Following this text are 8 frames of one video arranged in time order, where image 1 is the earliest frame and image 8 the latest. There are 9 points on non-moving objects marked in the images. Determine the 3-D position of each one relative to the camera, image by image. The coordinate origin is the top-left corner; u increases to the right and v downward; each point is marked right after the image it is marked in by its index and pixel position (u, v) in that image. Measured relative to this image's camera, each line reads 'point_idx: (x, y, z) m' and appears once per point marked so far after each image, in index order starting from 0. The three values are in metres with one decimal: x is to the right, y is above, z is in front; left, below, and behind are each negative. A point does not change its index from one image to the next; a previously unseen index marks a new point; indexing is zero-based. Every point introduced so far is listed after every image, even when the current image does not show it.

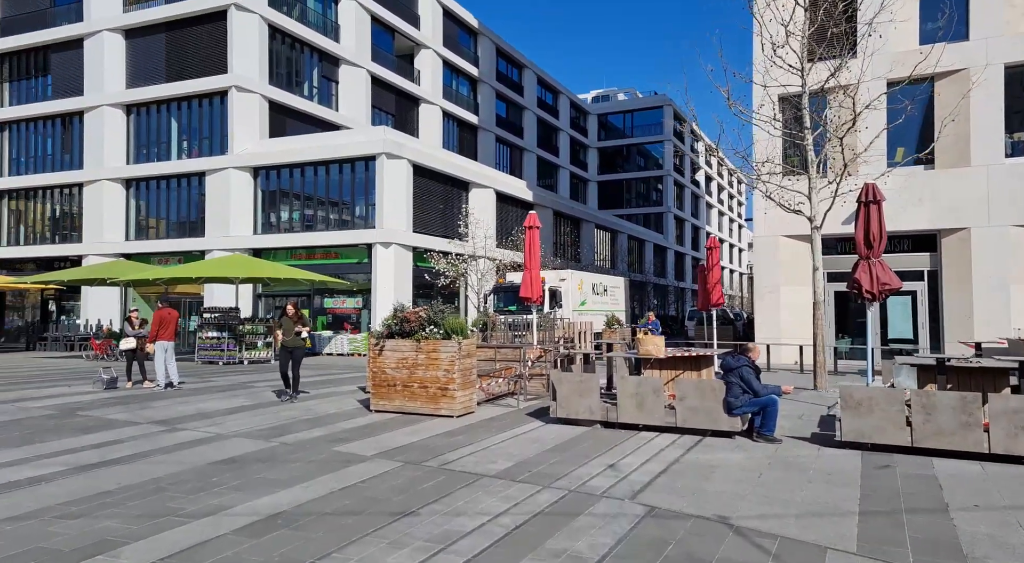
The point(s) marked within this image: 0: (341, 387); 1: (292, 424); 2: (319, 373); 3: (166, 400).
0: (-3.2, -2.0, +14.4) m
1: (-2.8, -1.8, +9.8) m
2: (-4.7, -2.3, +19.3) m
3: (-6.0, -2.0, +13.4) m
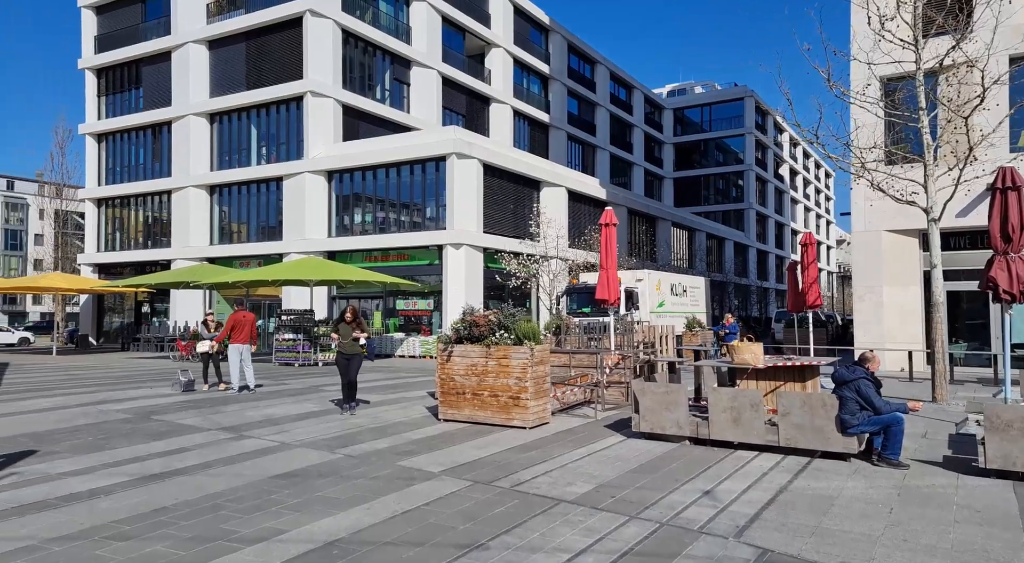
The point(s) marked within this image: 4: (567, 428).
0: (-1.8, -2.0, +14.0) m
1: (-1.9, -1.9, +9.4) m
2: (-2.8, -2.4, +18.9) m
3: (-4.7, -2.0, +13.3) m
4: (+0.7, -1.8, +9.2) m
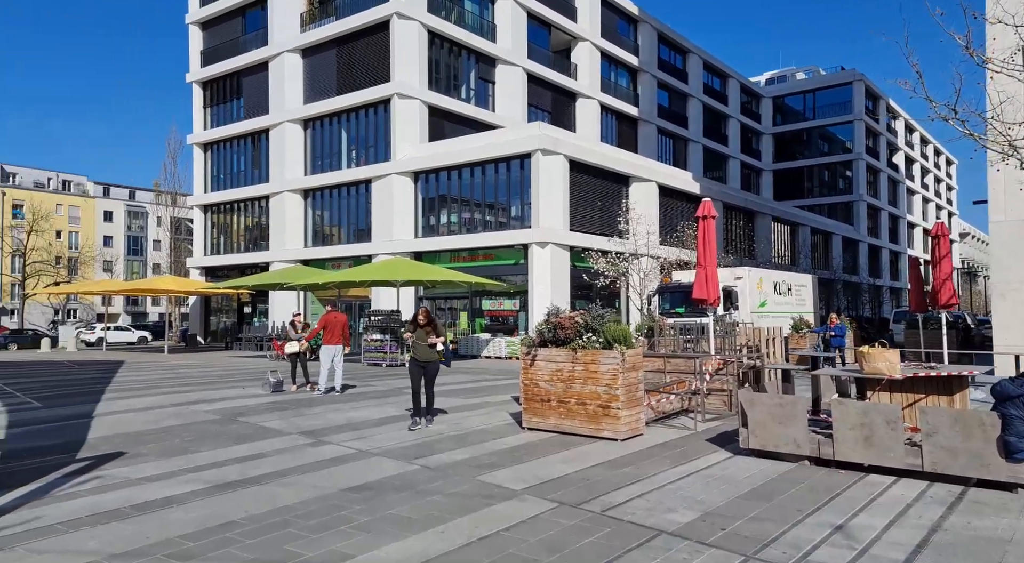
0: (-0.3, -2.0, +13.4) m
1: (-0.9, -1.8, +8.8) m
2: (-0.7, -2.3, +18.4) m
3: (-3.2, -2.0, +13.0) m
4: (+1.6, -1.7, +8.4) m
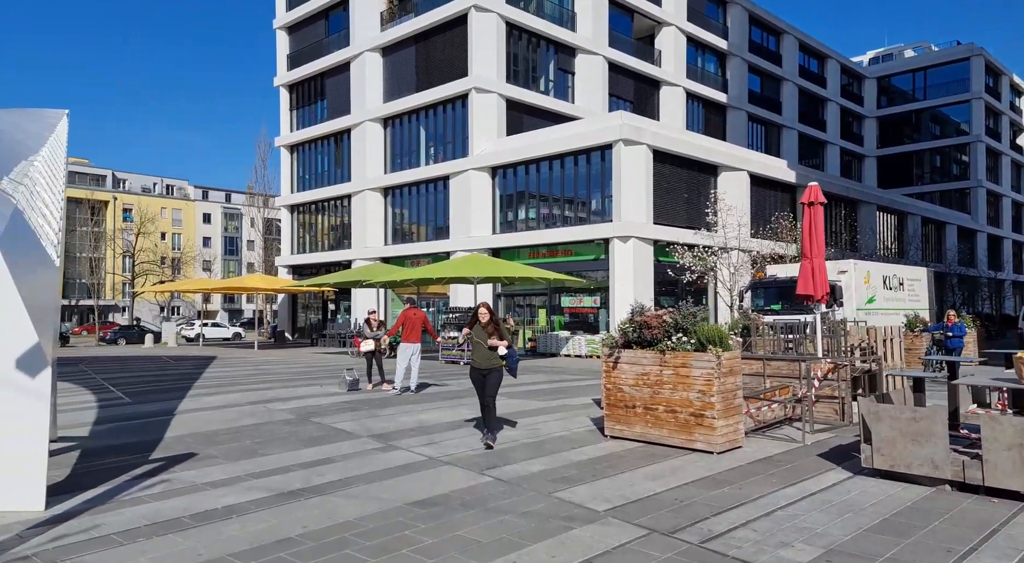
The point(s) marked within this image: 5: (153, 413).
0: (+1.1, -1.9, +12.6) m
1: (0.0, -1.8, +8.1) m
2: (+1.2, -2.3, +17.7) m
3: (-1.9, -2.0, +12.5) m
4: (+2.4, -1.7, +7.4) m
5: (-5.7, -2.1, +12.2) m
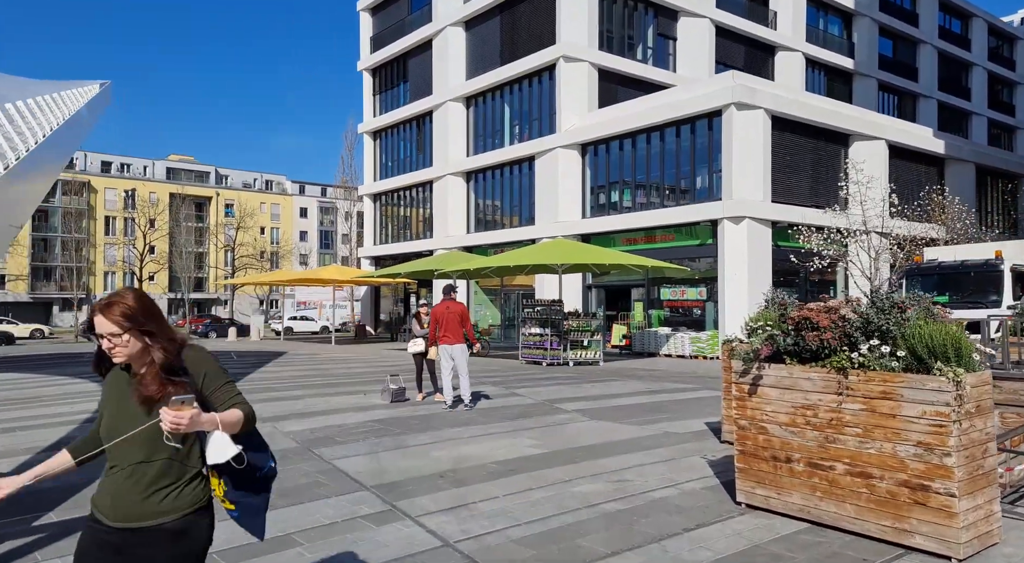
0: (+2.1, -1.7, +9.3) m
1: (+0.5, -1.6, +5.0) m
2: (+2.8, -2.0, +14.3) m
3: (-0.9, -1.8, +9.6) m
4: (+2.8, -1.5, +4.0) m
5: (-4.7, -1.9, +9.7) m
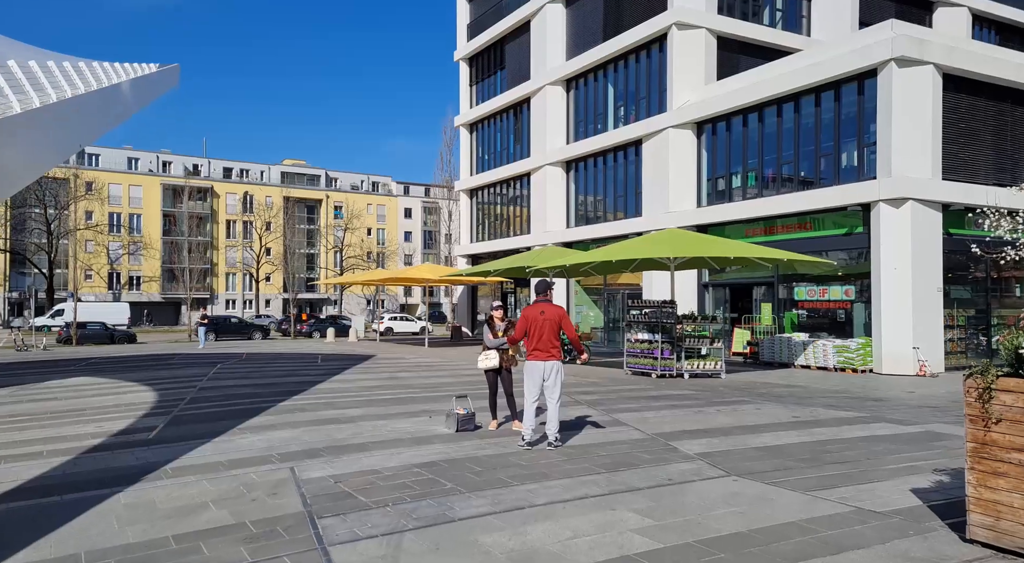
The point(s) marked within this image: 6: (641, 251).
0: (+2.9, -1.6, +6.1) m
1: (+0.7, -1.5, +2.1) m
2: (+4.3, -1.9, +11.0) m
3: (0.0, -1.7, +6.9) m
4: (+2.9, -1.4, +0.8) m
5: (-3.8, -1.9, +7.5) m
6: (+3.1, +0.7, +17.9) m
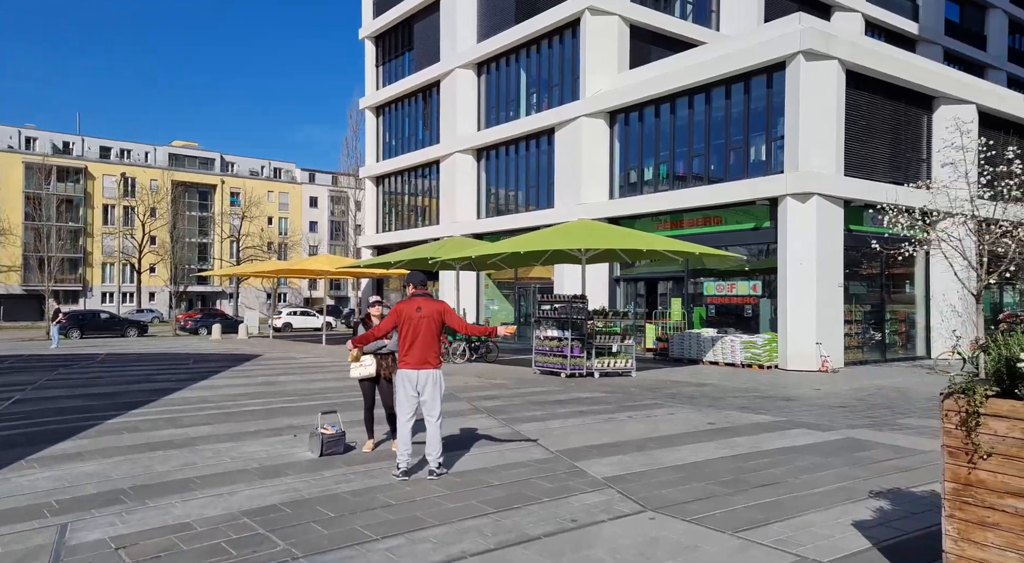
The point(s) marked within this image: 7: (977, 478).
0: (+2.0, -1.6, +5.0) m
1: (+0.3, -1.5, +0.7) m
2: (+2.9, -1.8, +10.0) m
3: (-0.9, -1.6, +5.4) m
4: (+2.6, -1.4, -0.3) m
5: (-4.8, -1.8, +5.7) m
6: (+0.9, +0.8, +16.7) m
7: (+2.4, -1.0, +3.9) m
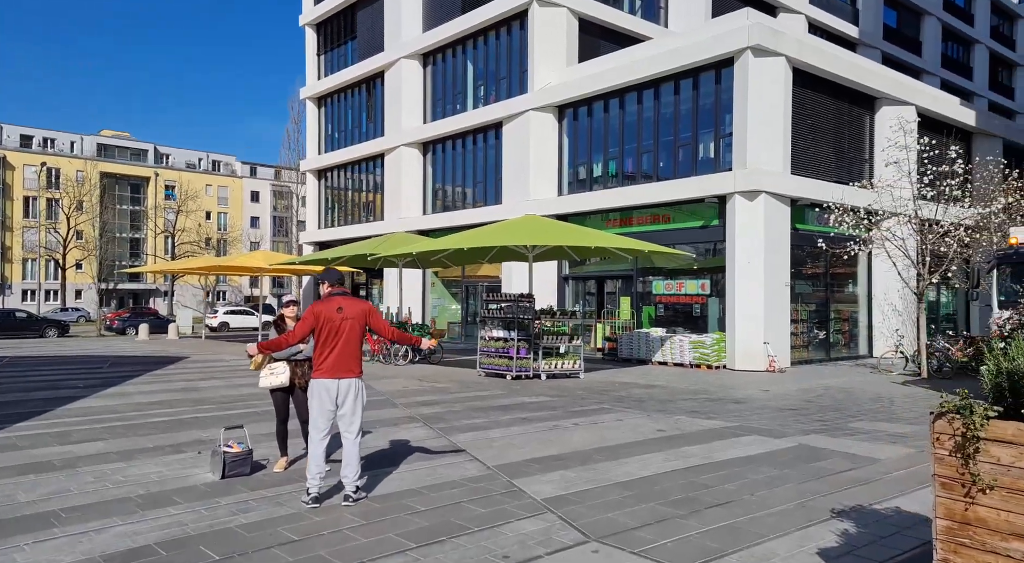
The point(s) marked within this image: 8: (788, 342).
0: (+1.6, -1.6, +4.4) m
1: (+0.1, -1.5, 0.0) m
2: (+2.1, -1.8, +9.4) m
3: (-1.4, -1.6, +4.6) m
4: (+2.5, -1.4, -0.9) m
5: (-5.3, -1.8, +4.6) m
6: (-0.3, +0.9, +16.0) m
7: (+2.0, -1.0, +3.3) m
8: (+6.4, -1.4, +17.5) m
